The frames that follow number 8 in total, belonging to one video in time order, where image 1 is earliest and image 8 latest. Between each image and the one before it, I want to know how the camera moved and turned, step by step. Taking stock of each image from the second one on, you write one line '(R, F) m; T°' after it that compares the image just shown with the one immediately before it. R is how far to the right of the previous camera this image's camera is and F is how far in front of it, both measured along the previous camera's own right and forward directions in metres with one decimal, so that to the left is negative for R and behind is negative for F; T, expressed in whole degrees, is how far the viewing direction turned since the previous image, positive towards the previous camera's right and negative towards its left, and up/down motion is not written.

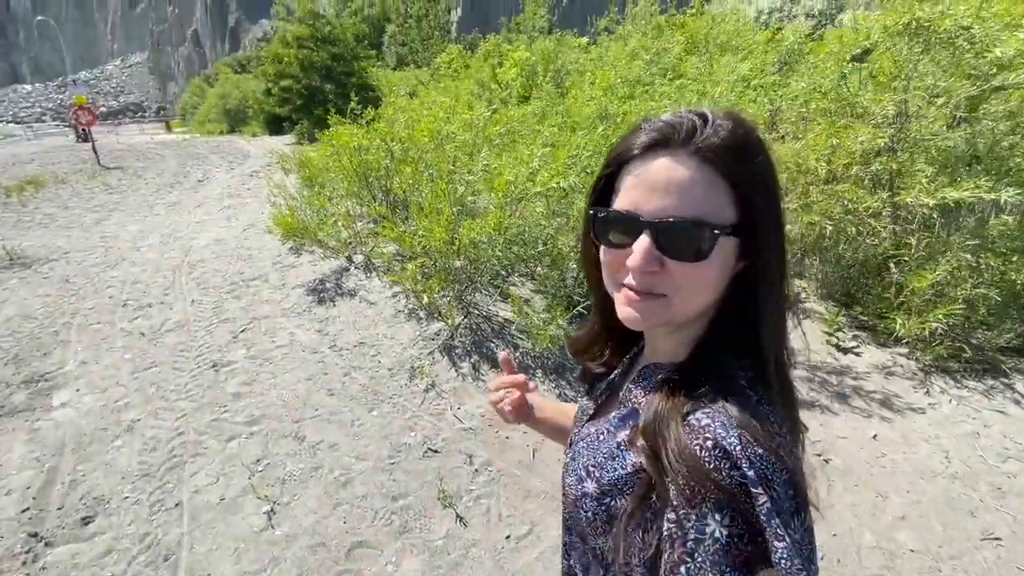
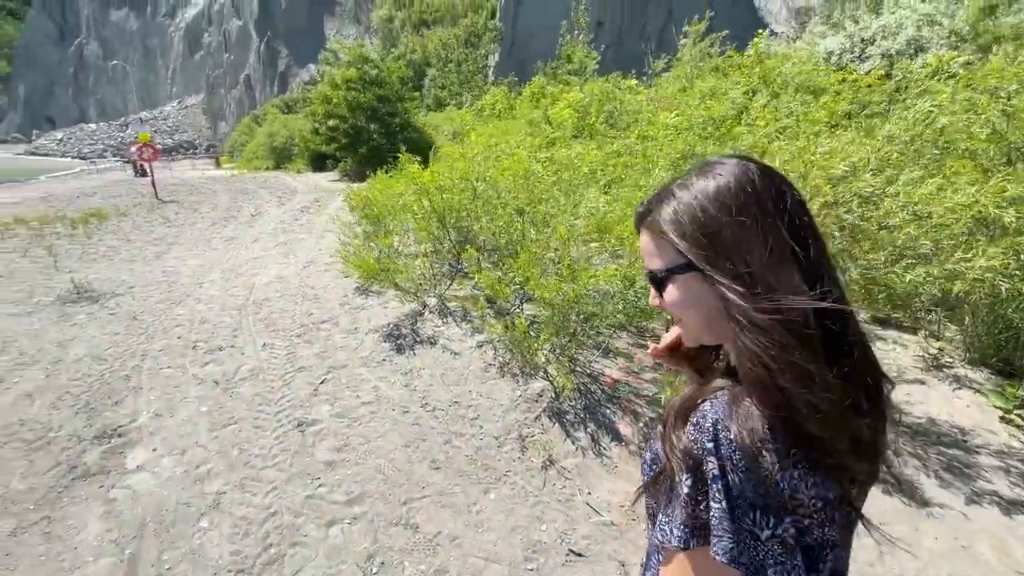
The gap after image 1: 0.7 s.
(-0.7, +0.4) m; -3°
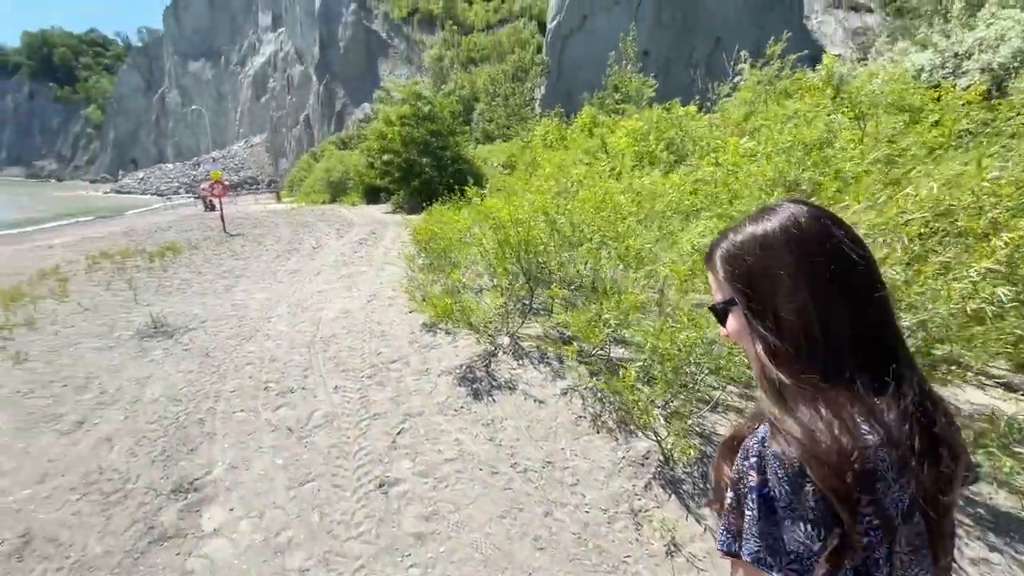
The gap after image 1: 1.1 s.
(-0.4, +0.3) m; -5°
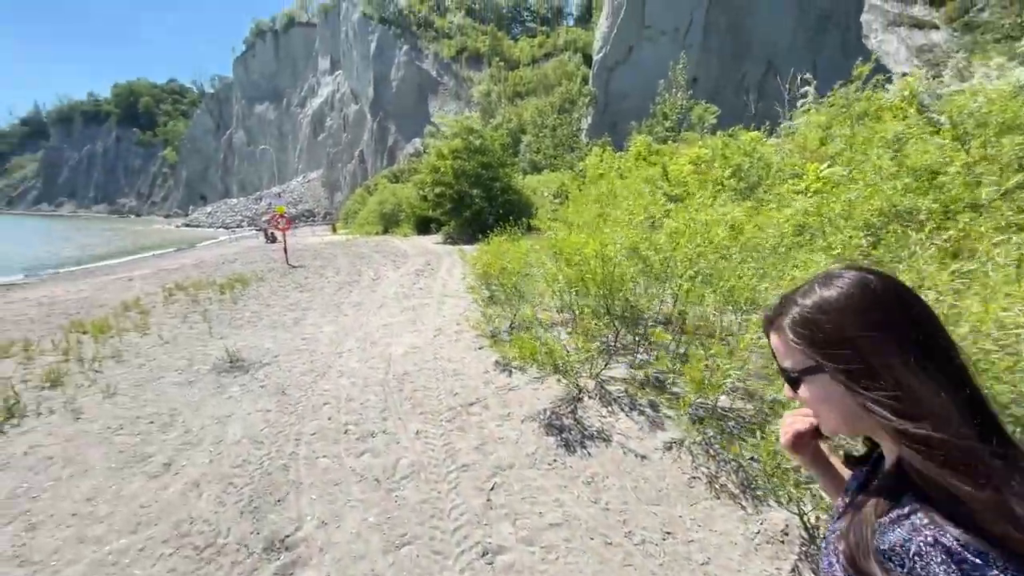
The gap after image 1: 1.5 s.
(-0.4, +0.2) m; -5°
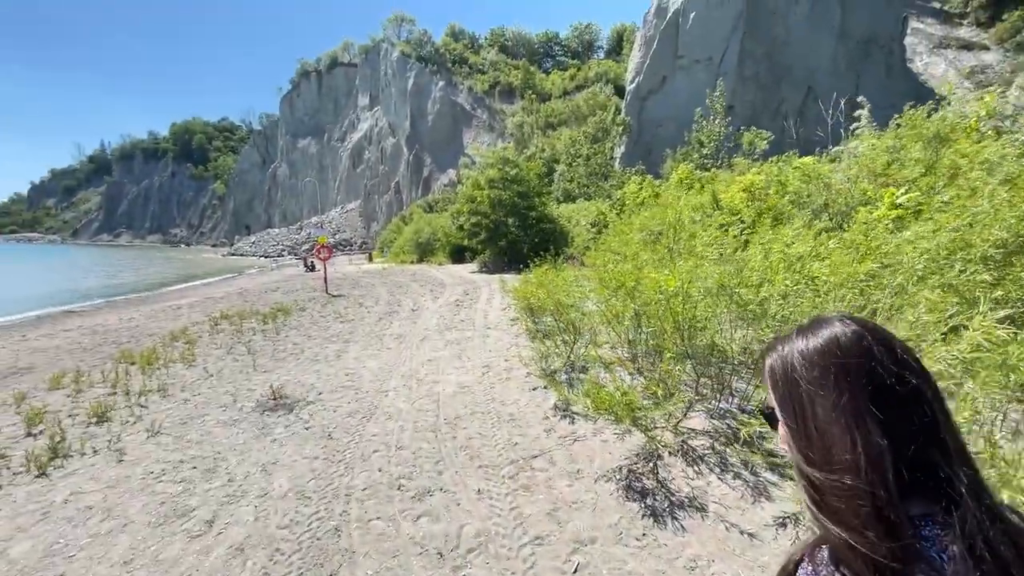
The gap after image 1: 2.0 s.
(-0.4, +0.4) m; -4°
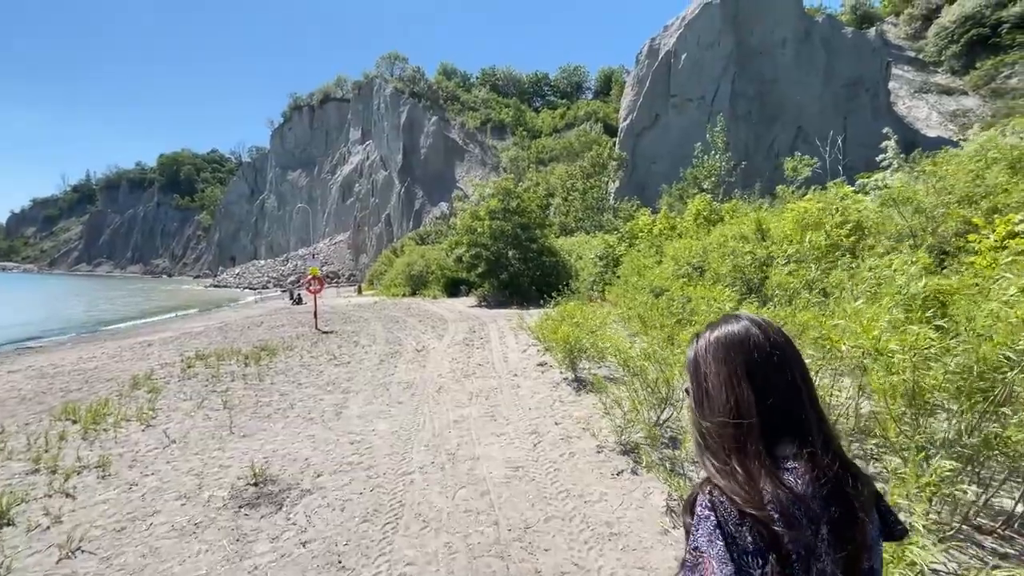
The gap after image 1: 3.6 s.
(-0.9, +1.7) m; +2°
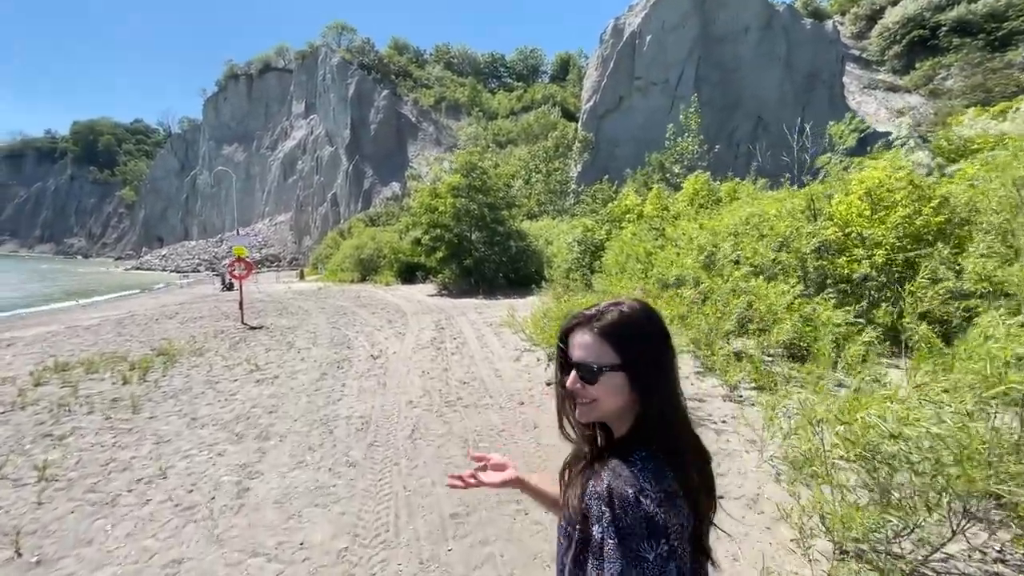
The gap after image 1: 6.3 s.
(-0.8, +3.1) m; +6°
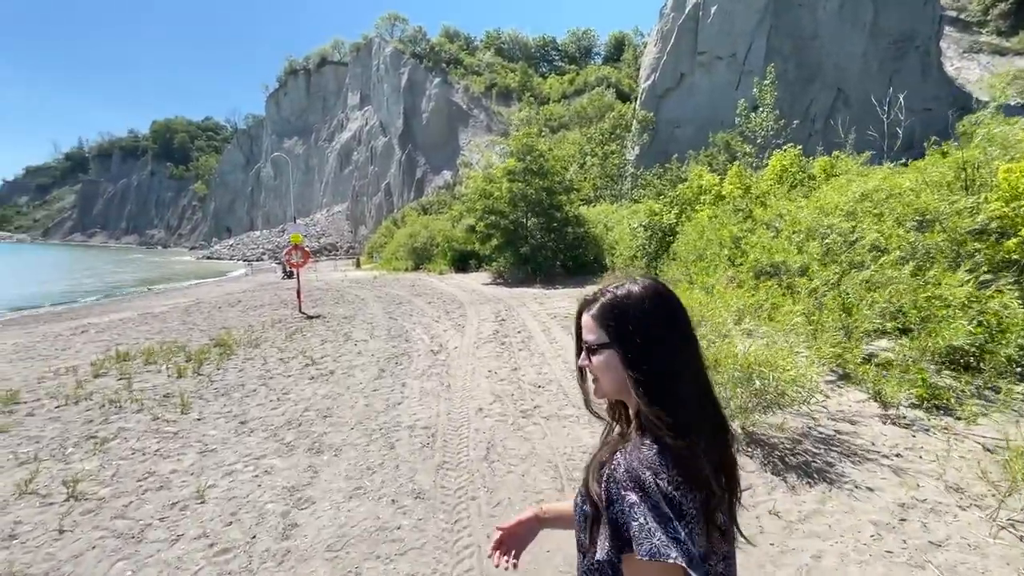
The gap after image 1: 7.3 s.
(-0.5, +1.1) m; -6°
